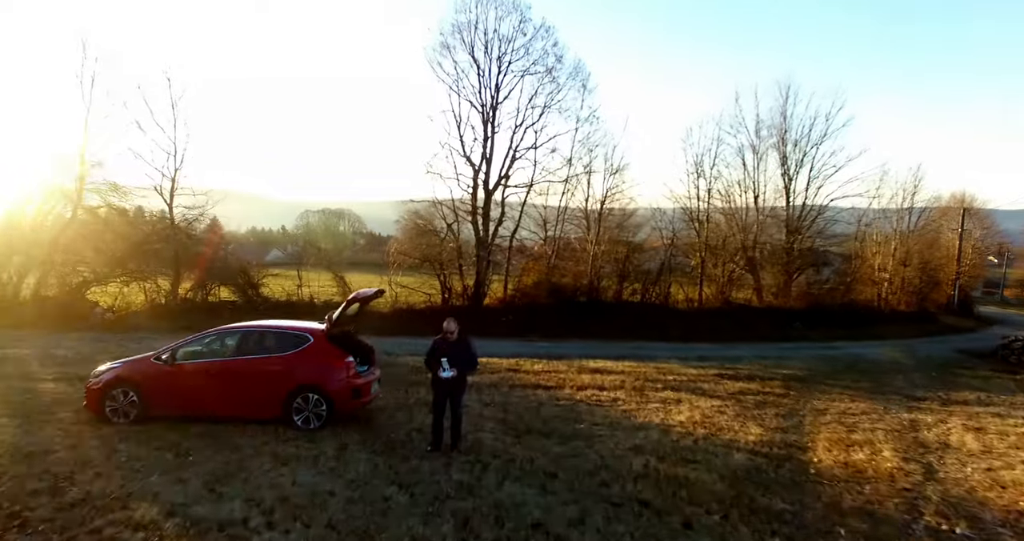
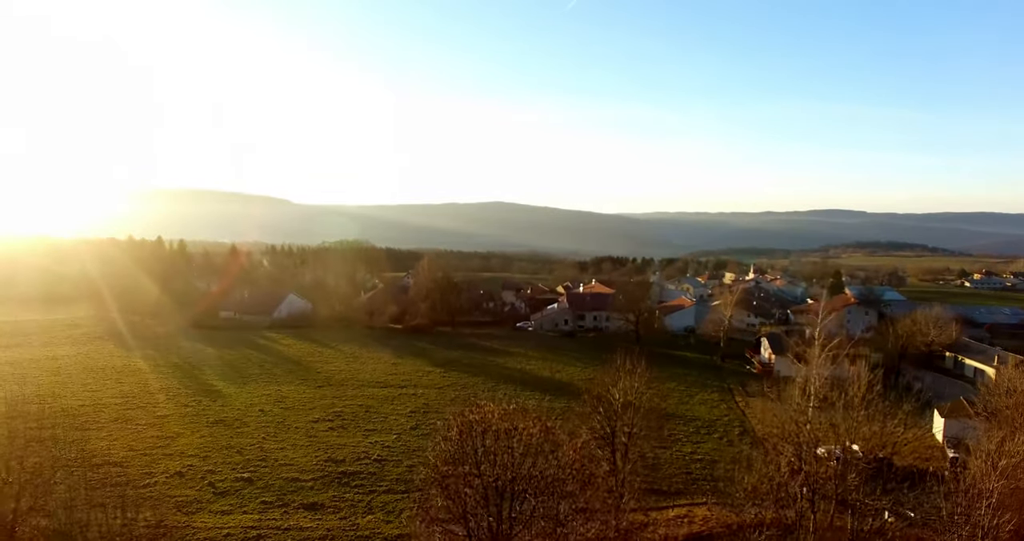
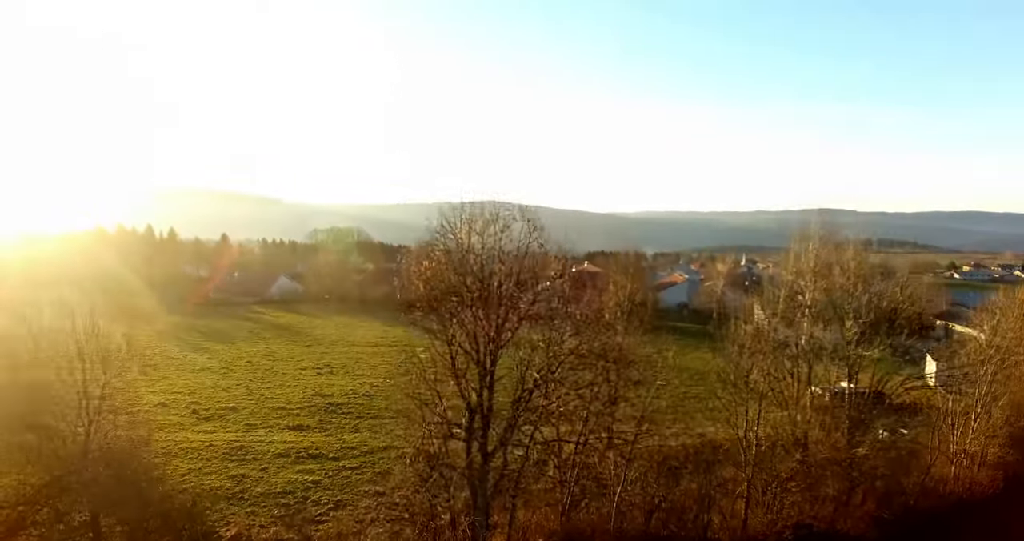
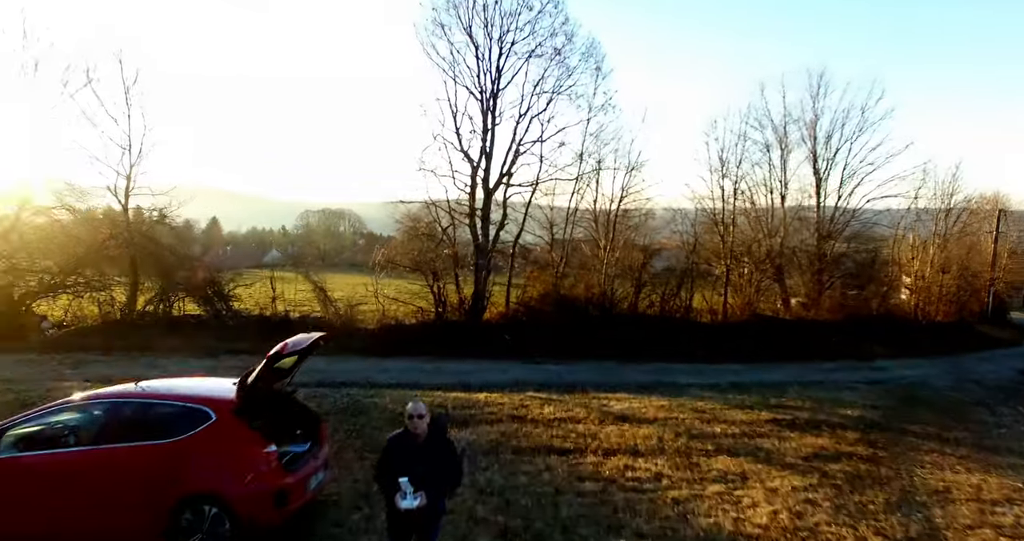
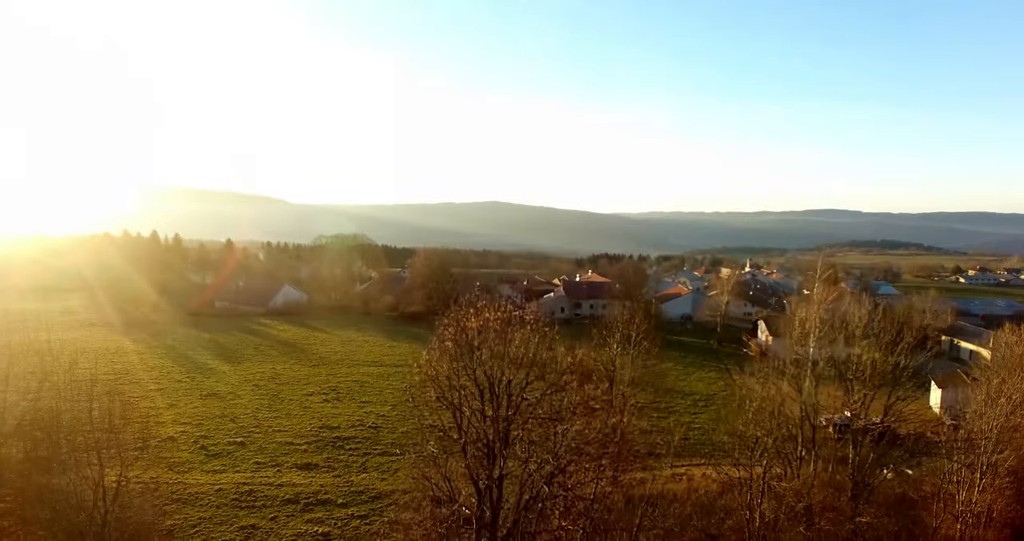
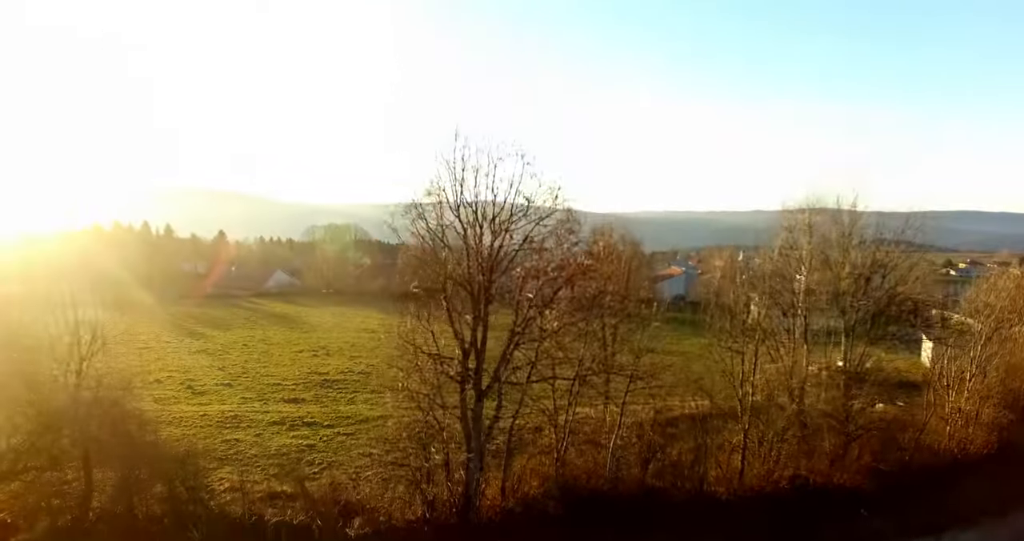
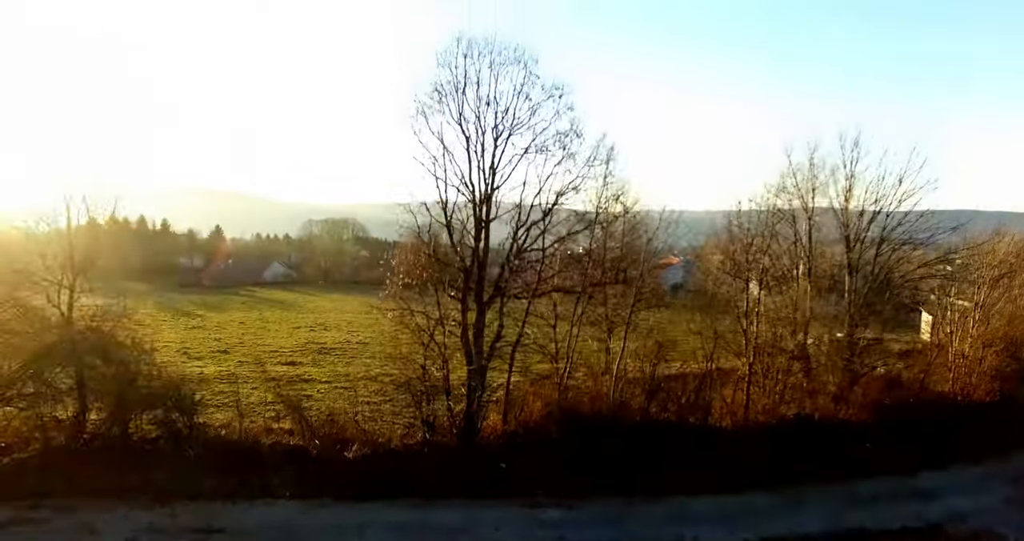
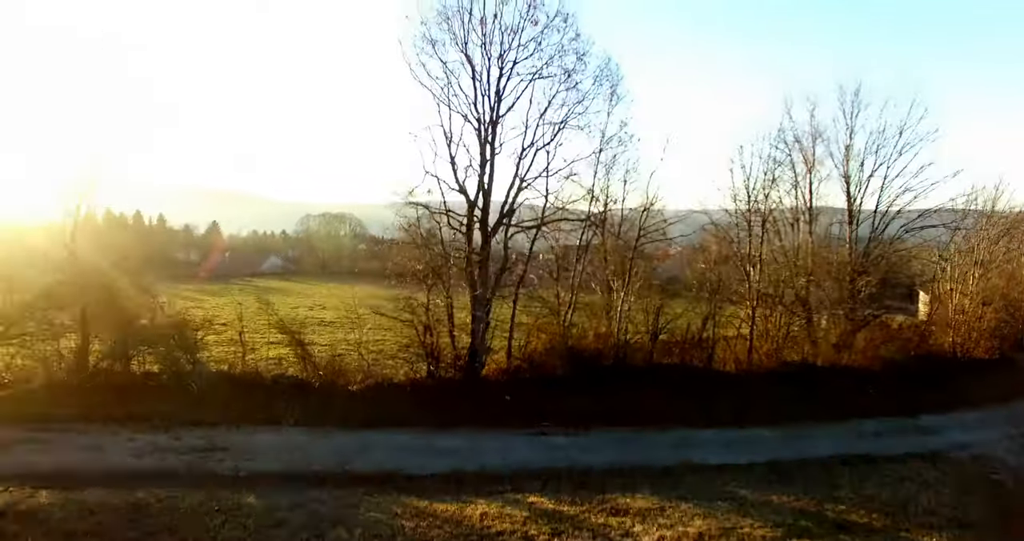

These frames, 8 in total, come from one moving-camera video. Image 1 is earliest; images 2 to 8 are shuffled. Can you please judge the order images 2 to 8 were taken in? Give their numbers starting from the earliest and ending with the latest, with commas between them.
4, 8, 7, 6, 3, 5, 2
